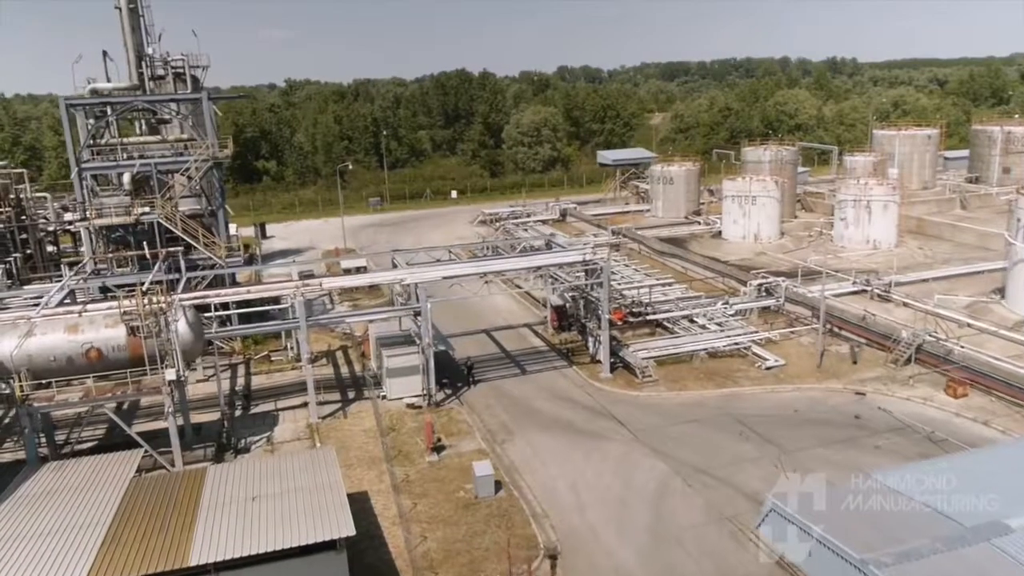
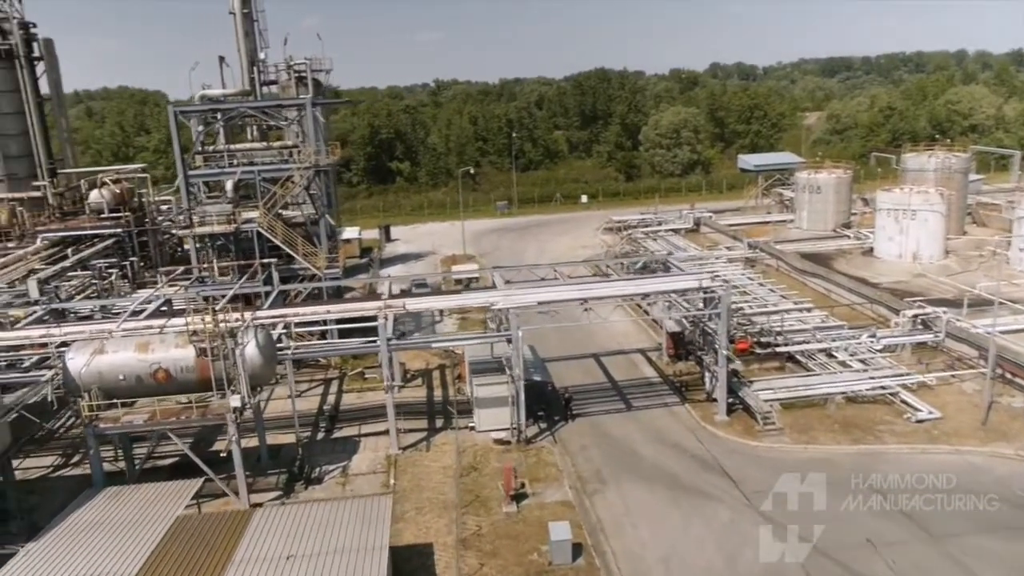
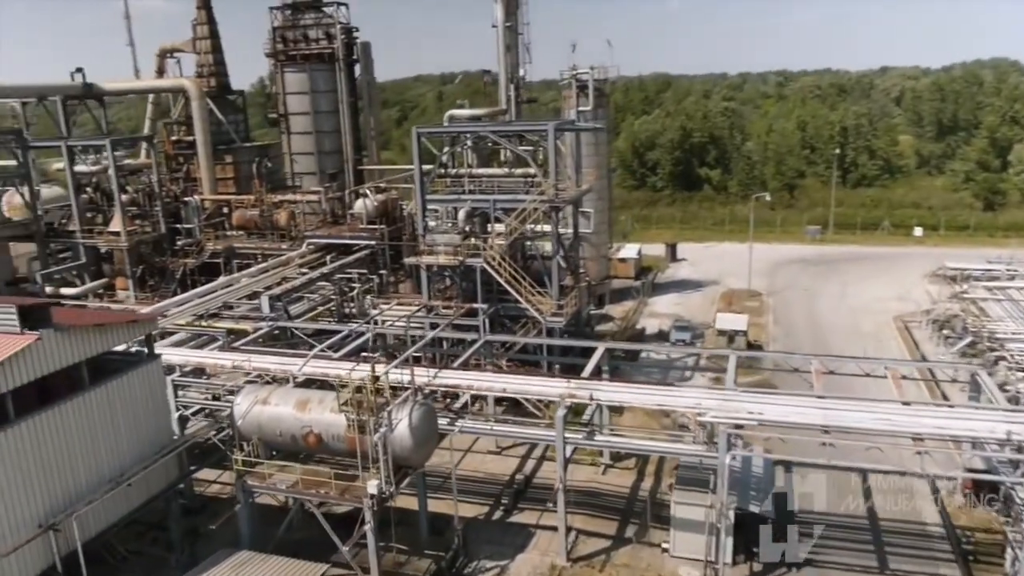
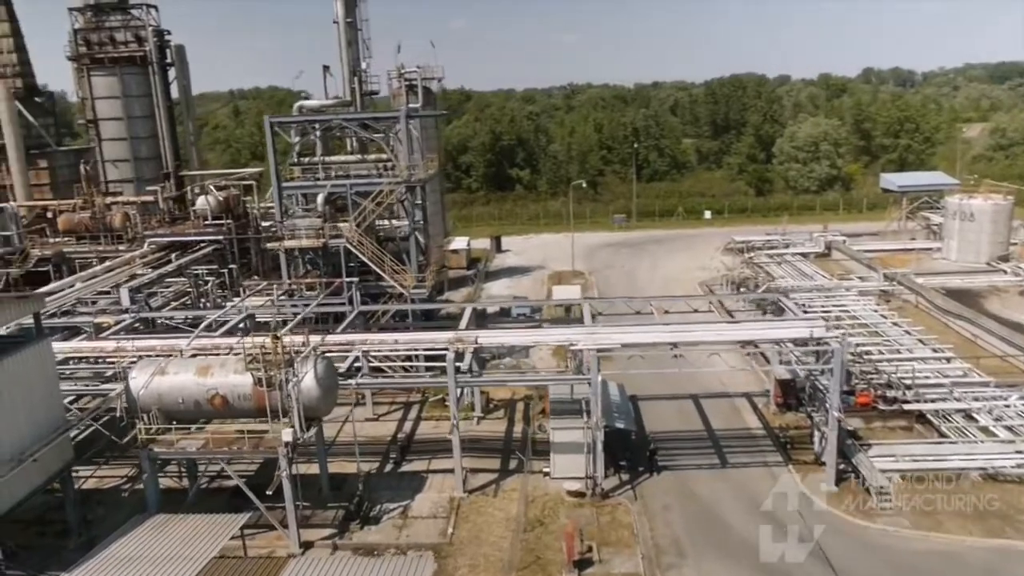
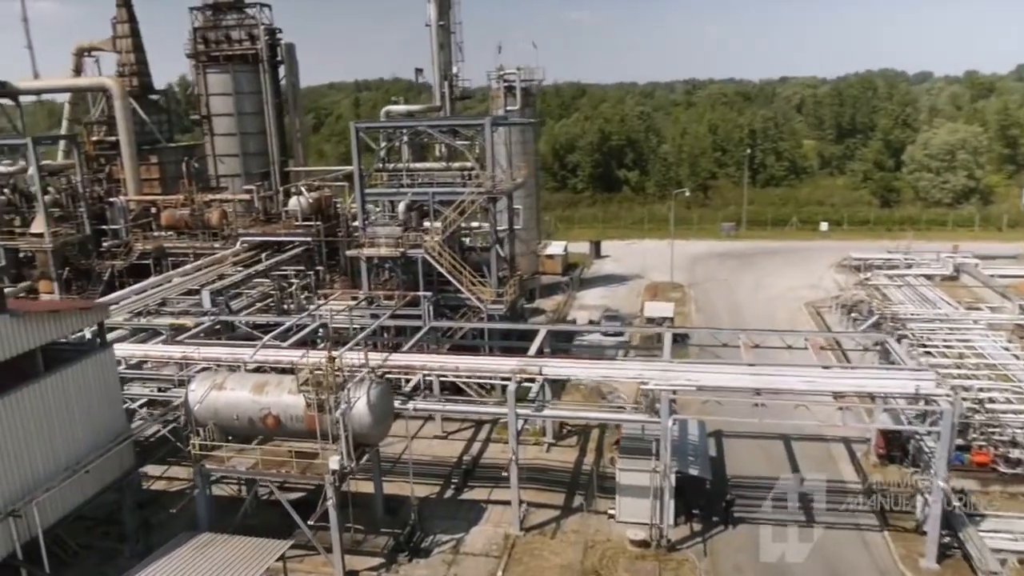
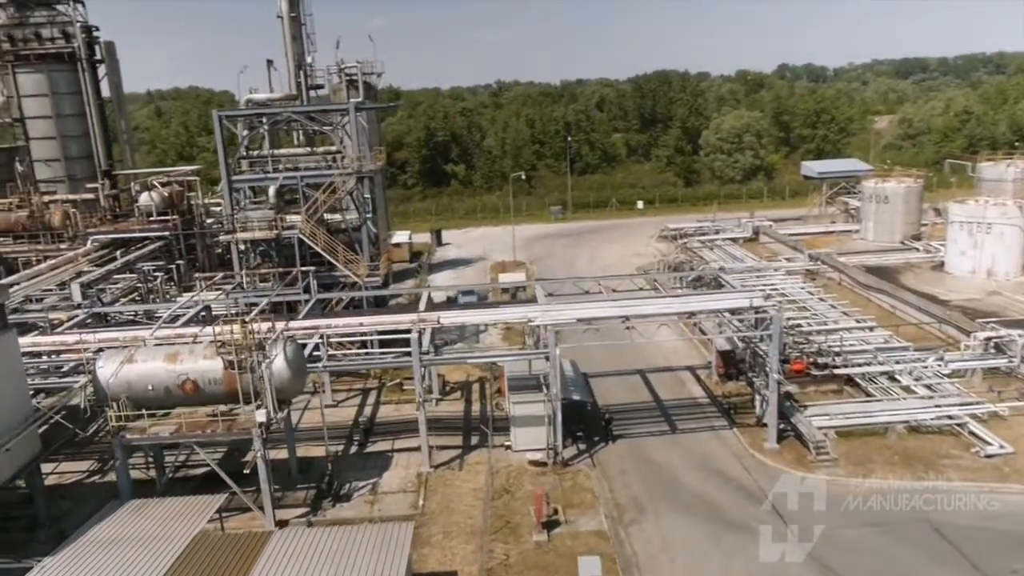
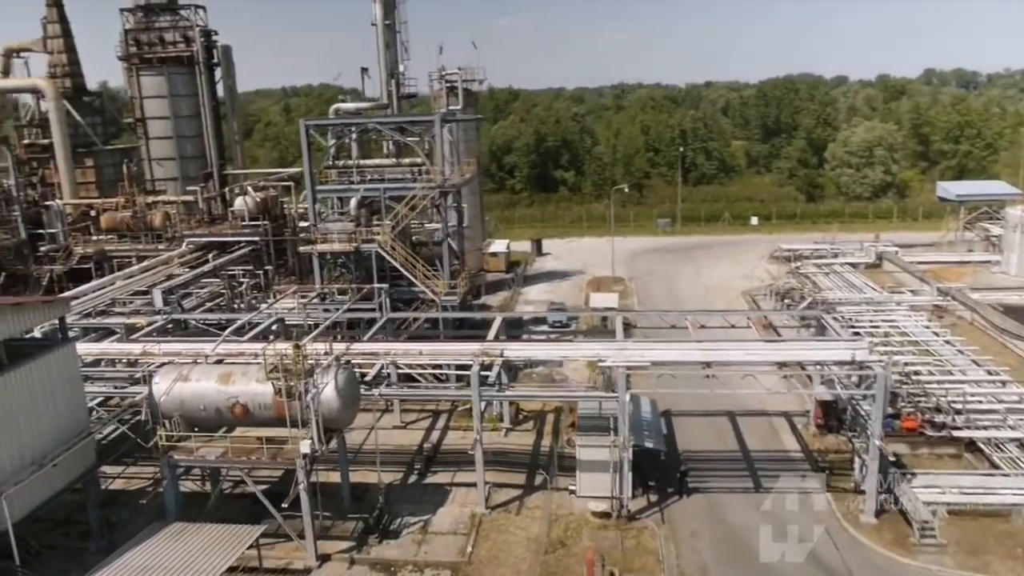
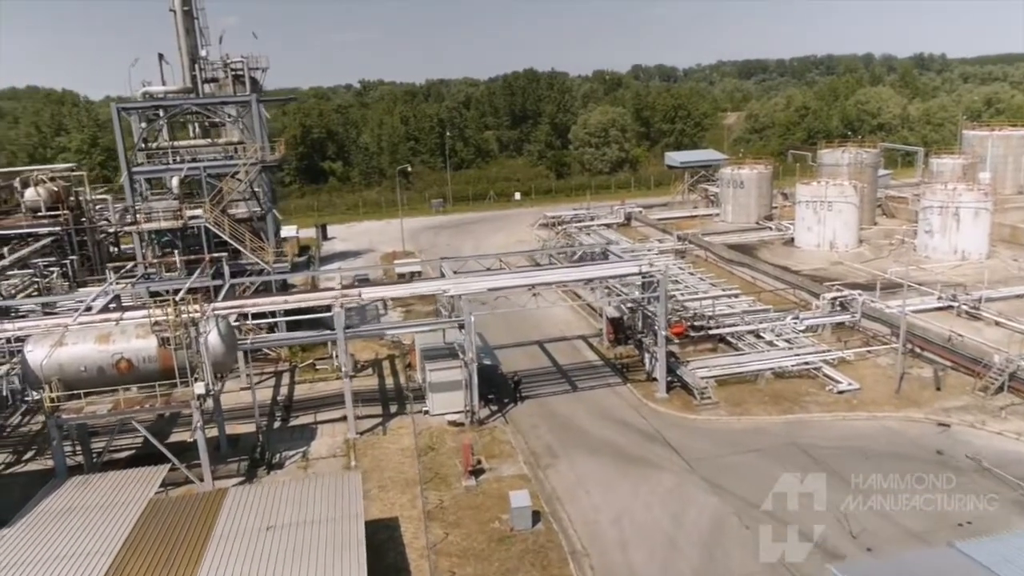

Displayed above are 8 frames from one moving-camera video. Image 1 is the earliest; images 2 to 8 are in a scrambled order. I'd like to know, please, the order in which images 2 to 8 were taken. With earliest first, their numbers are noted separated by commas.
8, 2, 6, 4, 7, 5, 3
